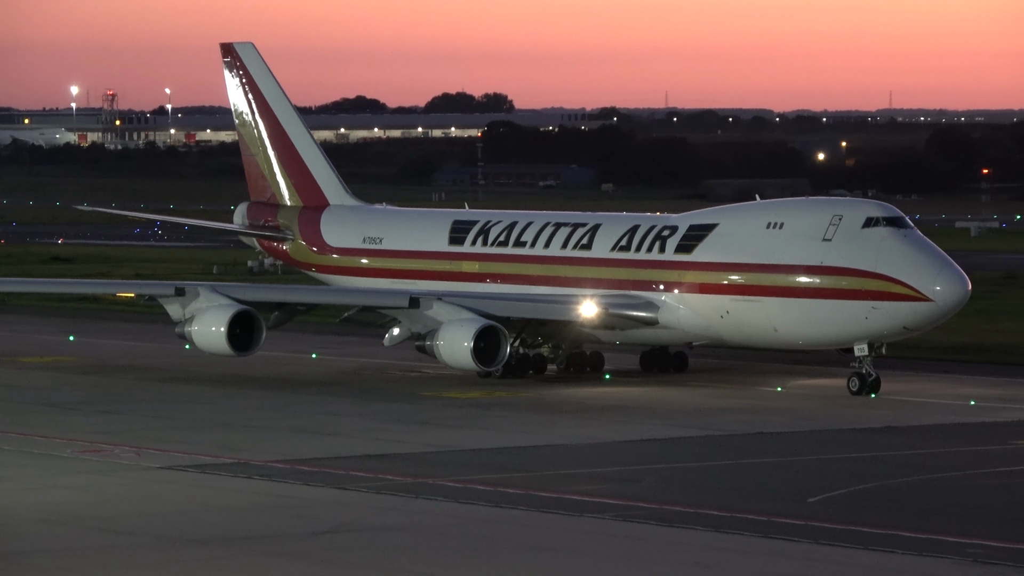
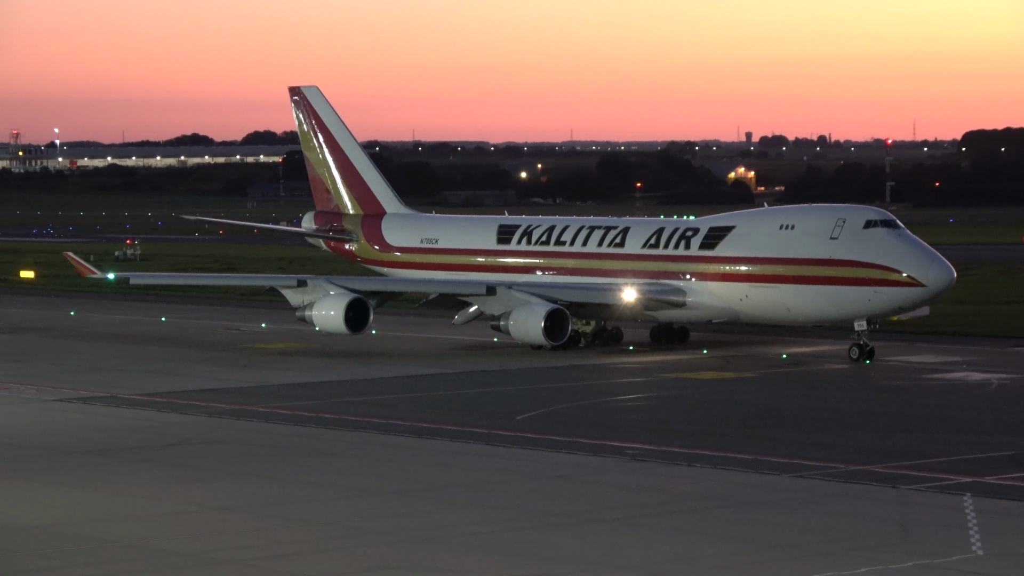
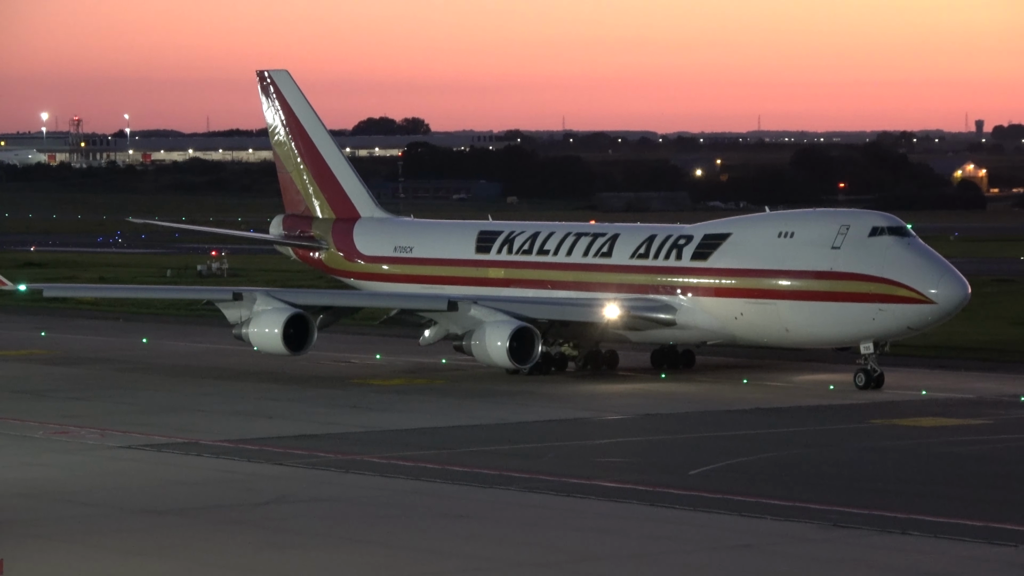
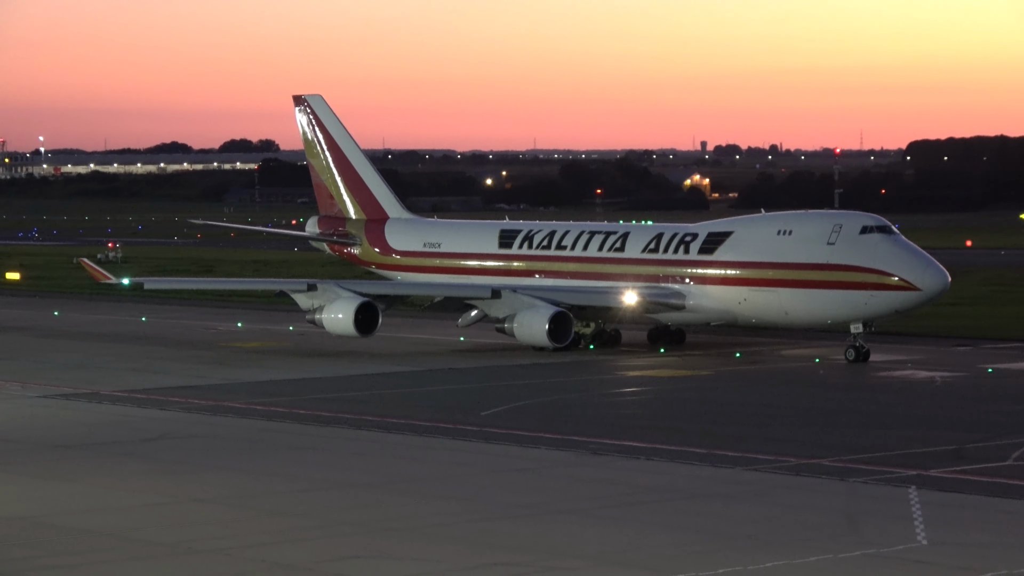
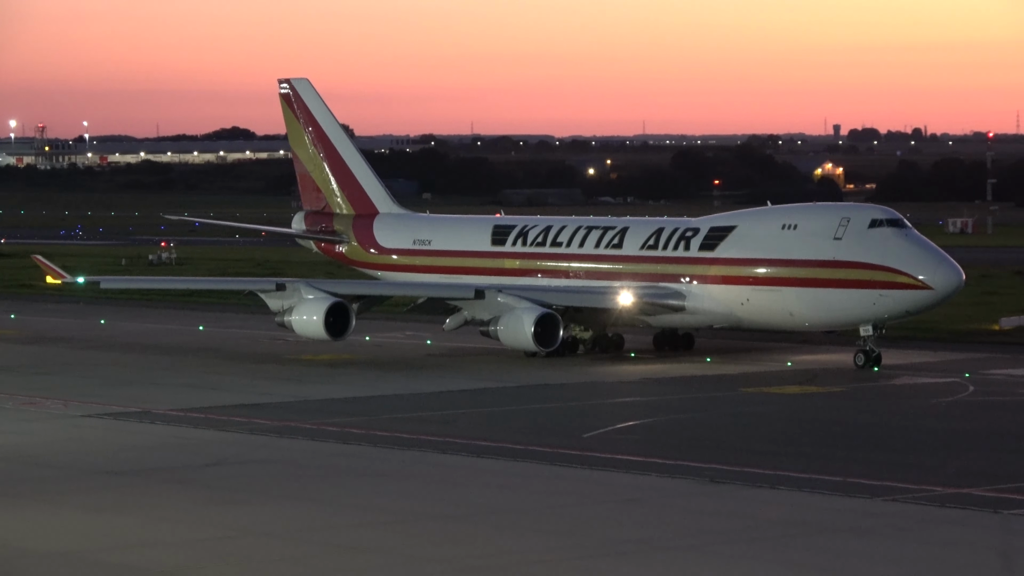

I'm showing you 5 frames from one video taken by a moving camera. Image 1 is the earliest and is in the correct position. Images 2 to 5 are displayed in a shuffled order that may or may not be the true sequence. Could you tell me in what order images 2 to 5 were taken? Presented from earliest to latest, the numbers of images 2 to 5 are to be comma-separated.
3, 5, 2, 4
